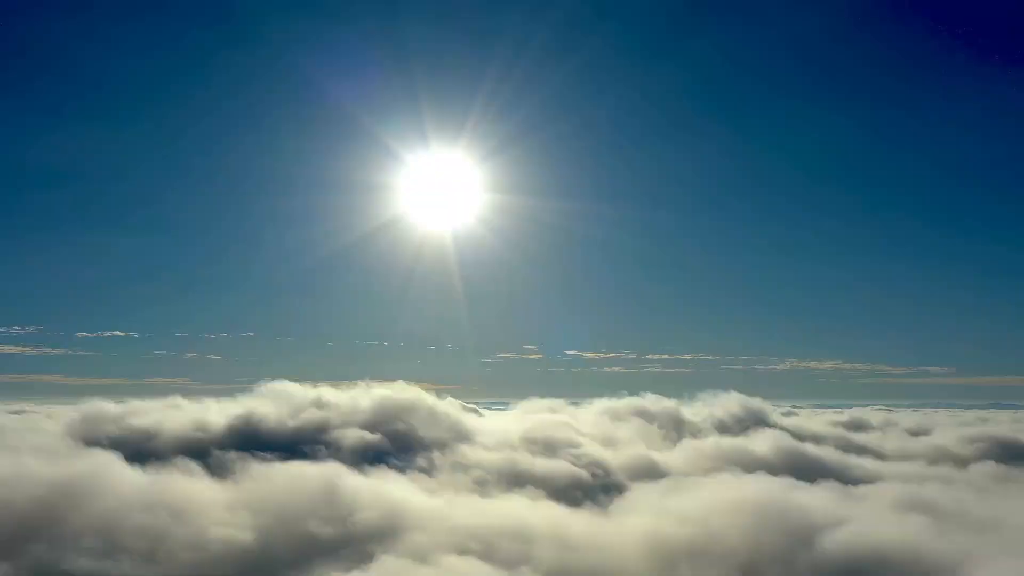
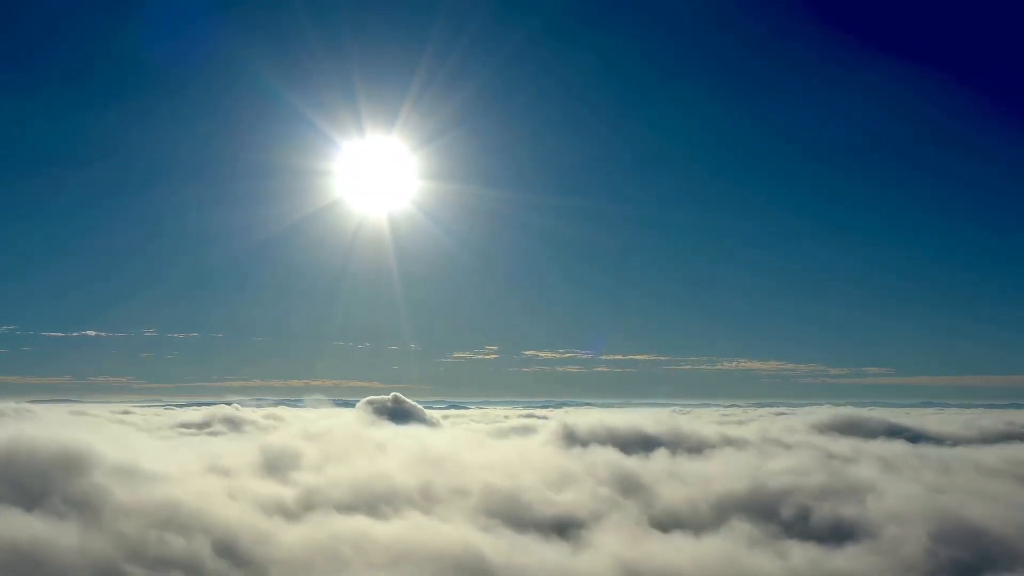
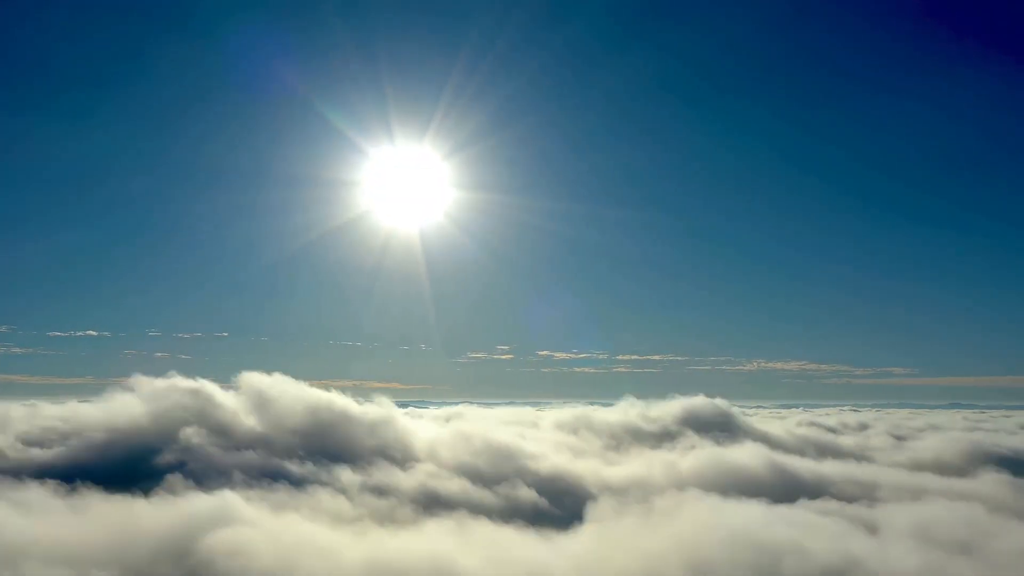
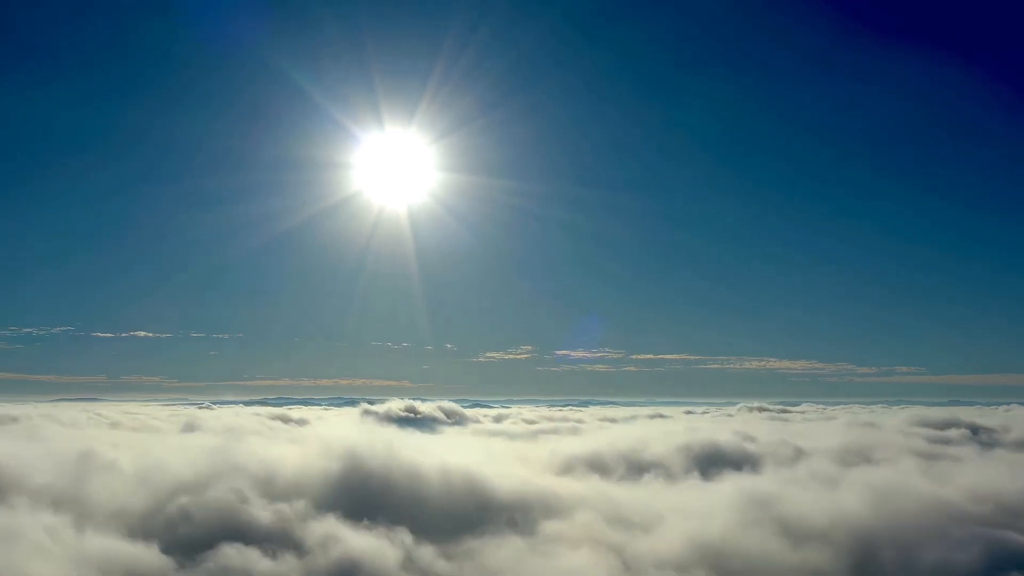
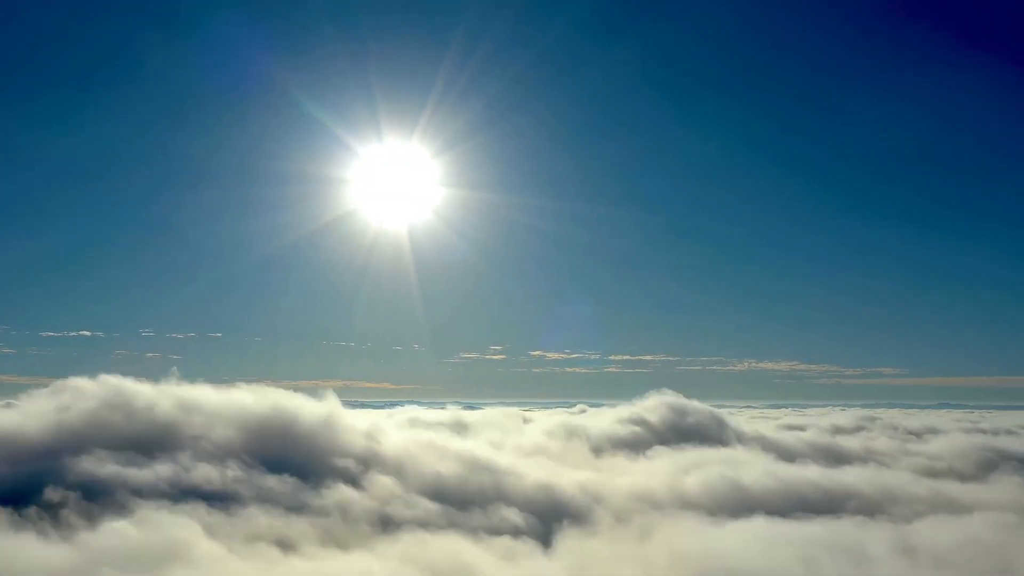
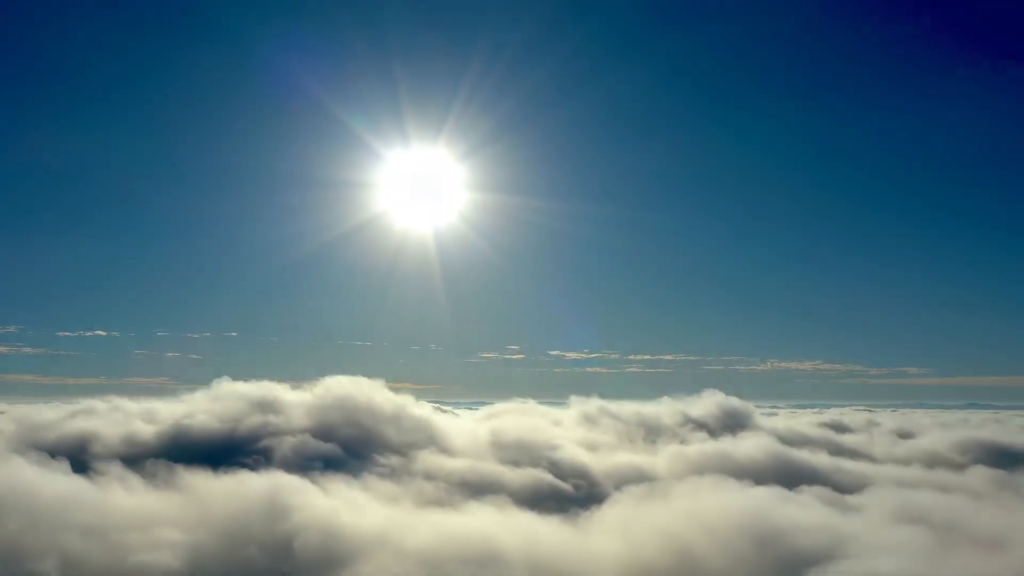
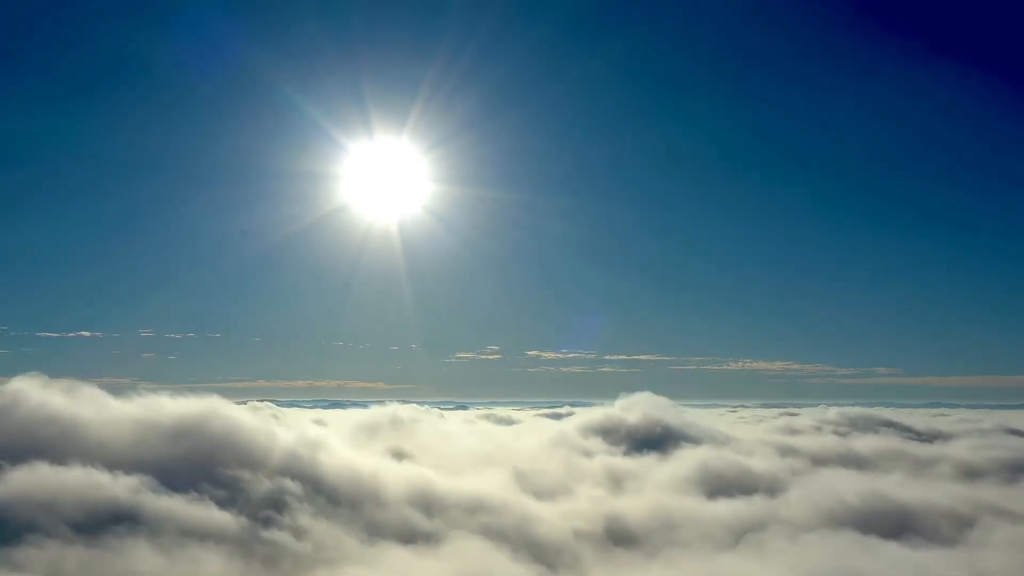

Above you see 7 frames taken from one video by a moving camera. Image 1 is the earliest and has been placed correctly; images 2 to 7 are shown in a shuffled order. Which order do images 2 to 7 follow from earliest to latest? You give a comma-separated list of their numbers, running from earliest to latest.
6, 3, 5, 7, 2, 4
